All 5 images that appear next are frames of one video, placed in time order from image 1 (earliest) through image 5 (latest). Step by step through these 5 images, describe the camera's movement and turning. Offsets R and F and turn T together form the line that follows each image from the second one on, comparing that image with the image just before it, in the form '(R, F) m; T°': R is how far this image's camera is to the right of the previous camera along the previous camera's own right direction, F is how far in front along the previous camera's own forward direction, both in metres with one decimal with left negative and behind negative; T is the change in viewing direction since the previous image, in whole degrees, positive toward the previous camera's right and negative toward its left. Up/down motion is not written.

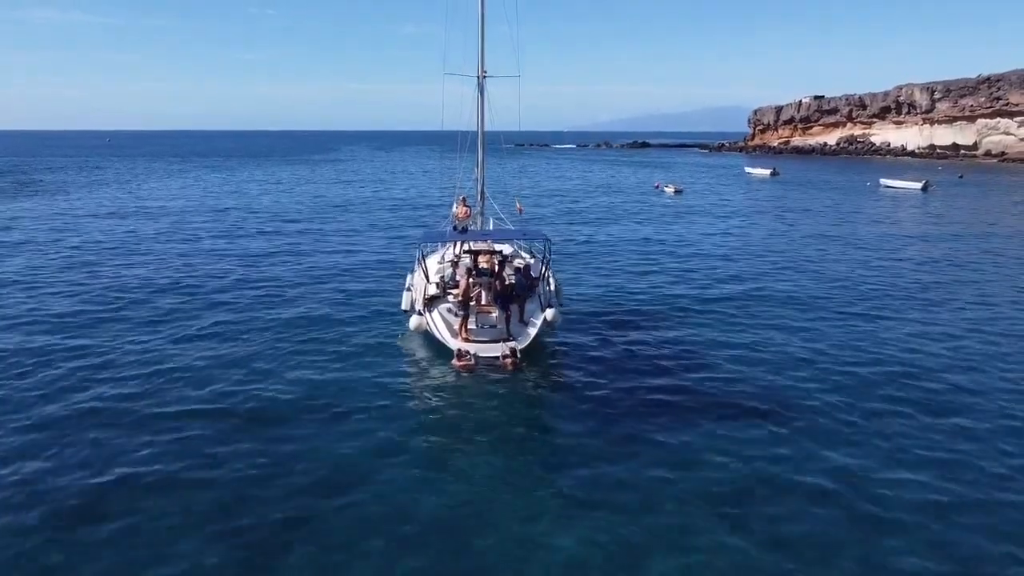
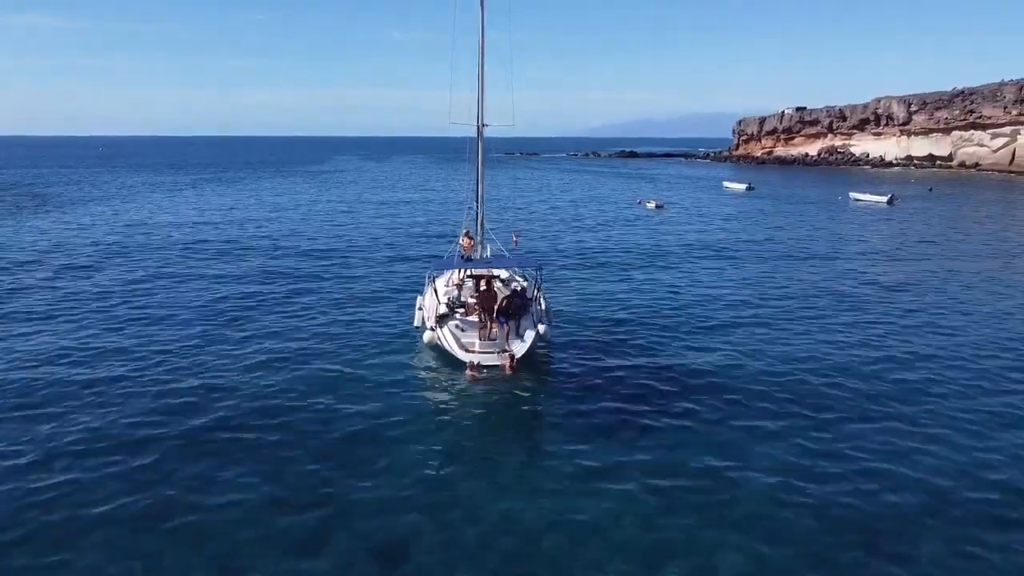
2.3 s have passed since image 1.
(-0.1, -1.0) m; +1°
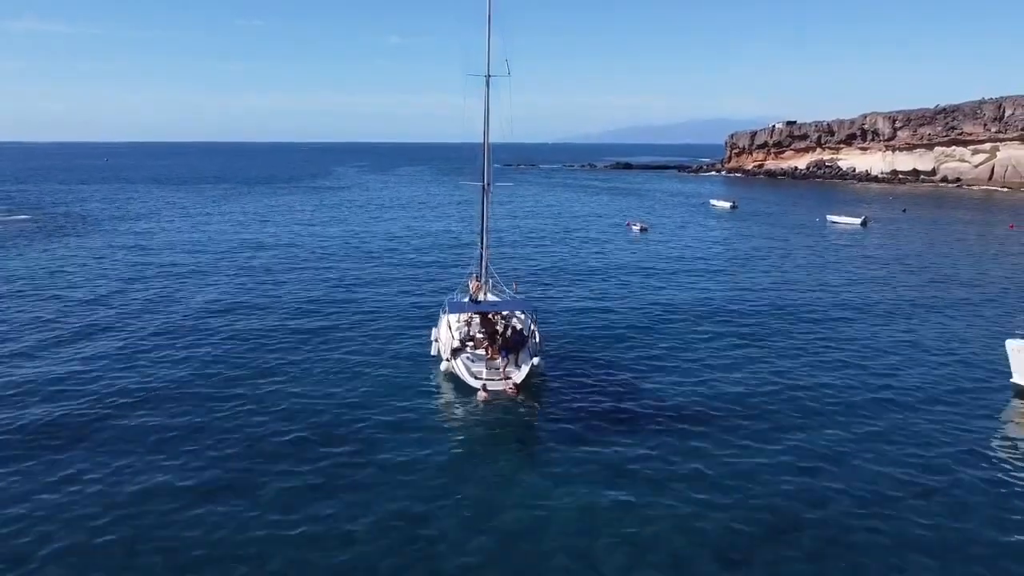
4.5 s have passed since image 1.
(0.0, -1.4) m; 0°
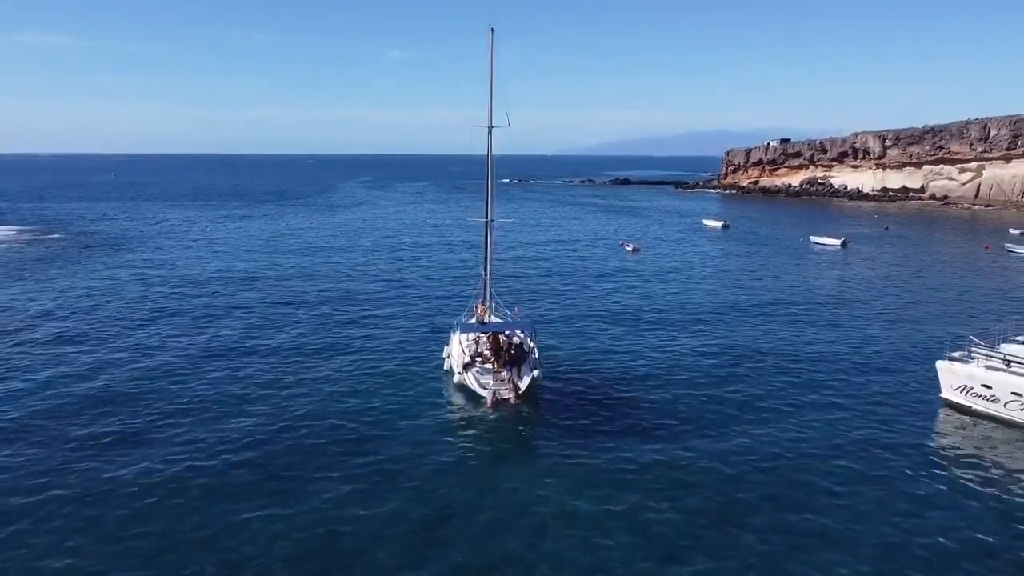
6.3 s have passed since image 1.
(0.0, -1.3) m; 0°
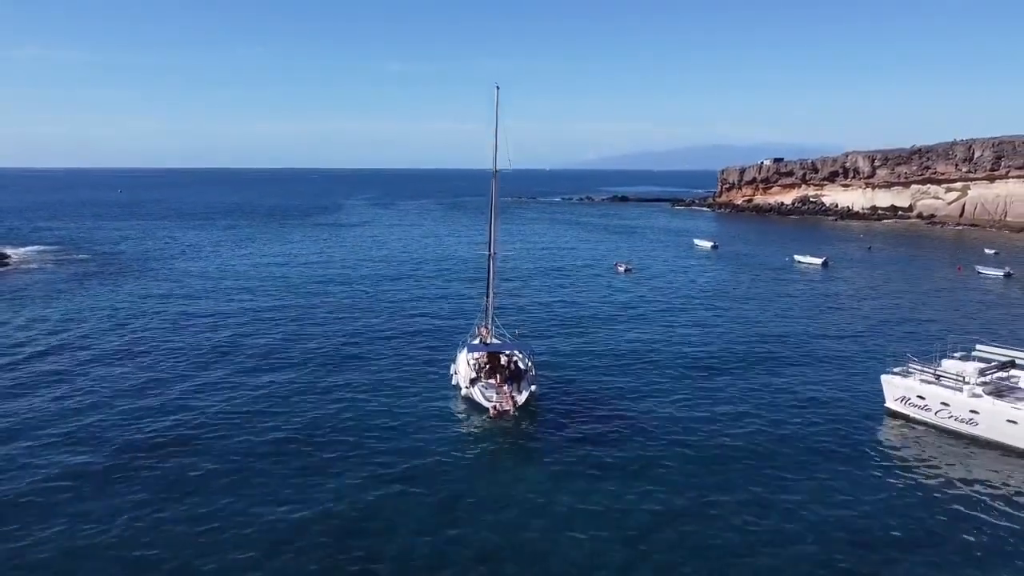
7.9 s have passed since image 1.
(0.0, -1.4) m; 0°
